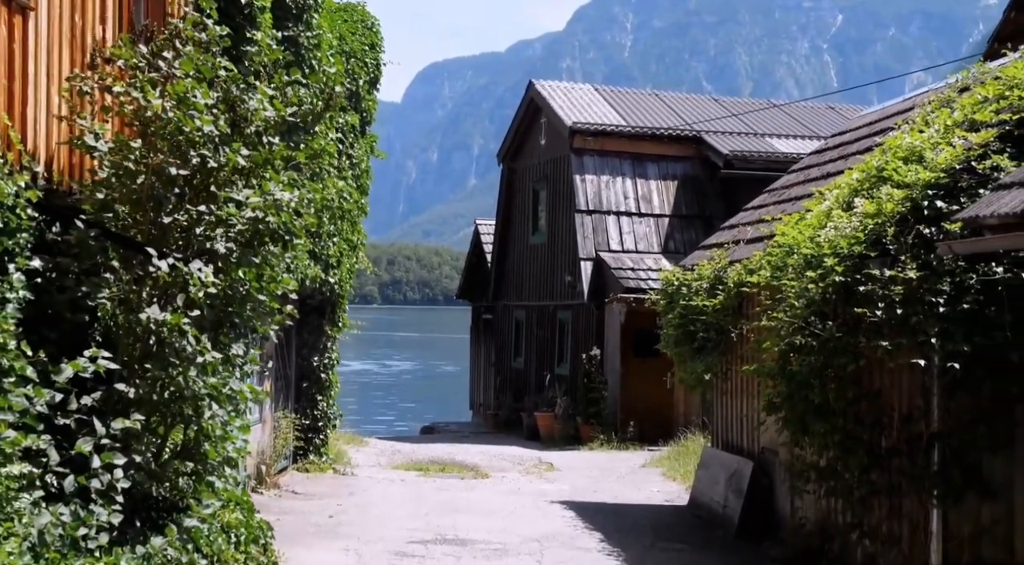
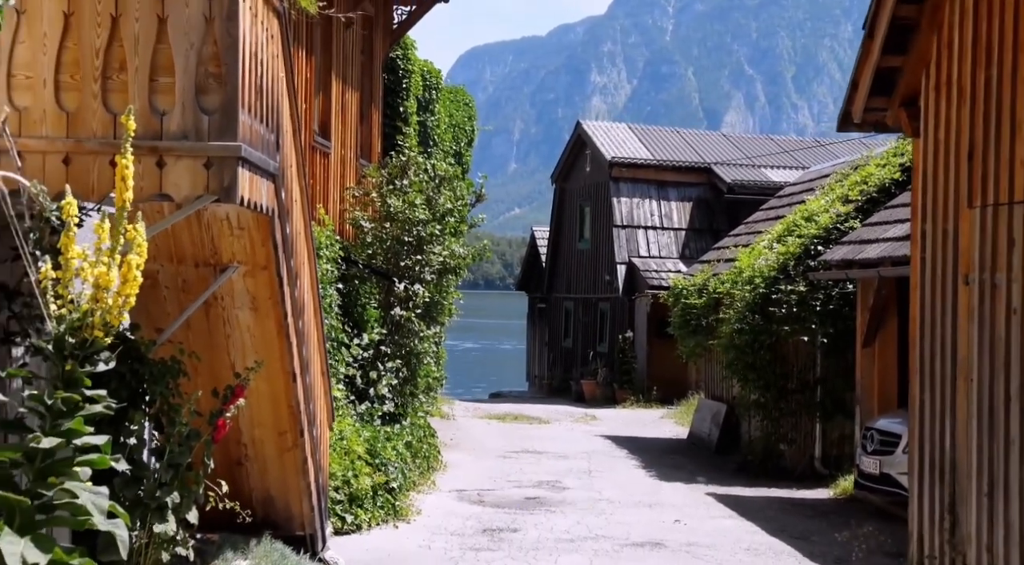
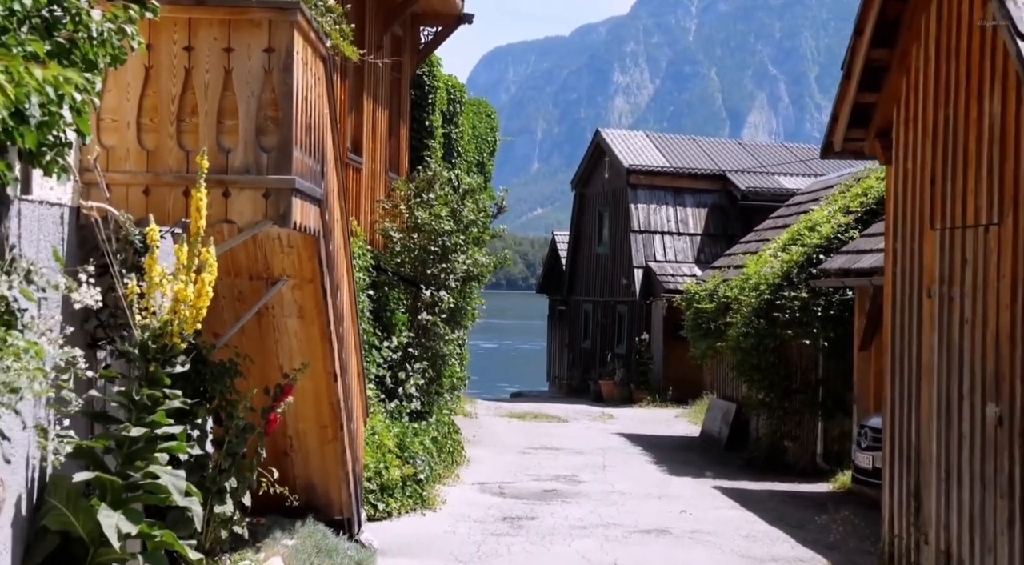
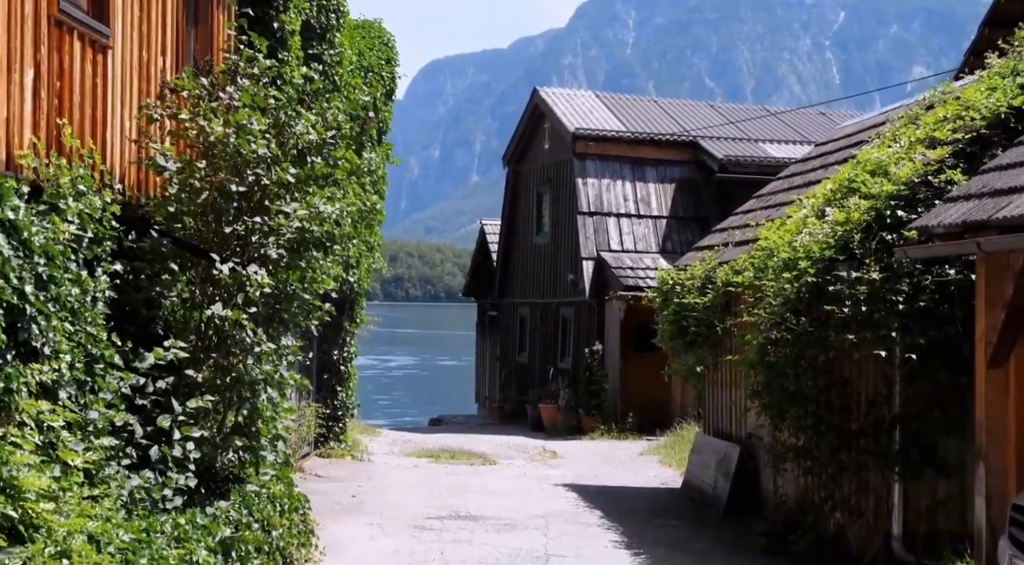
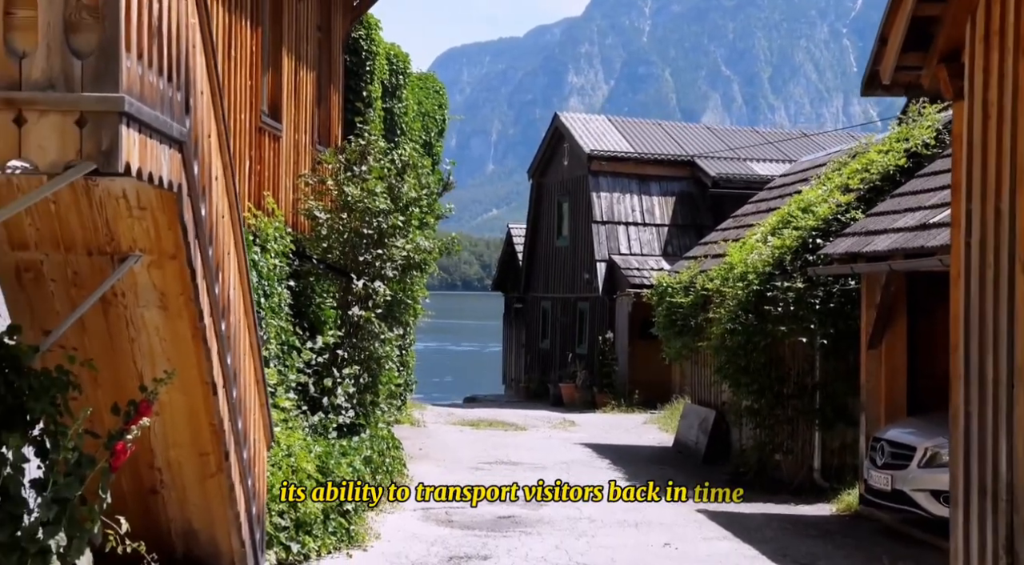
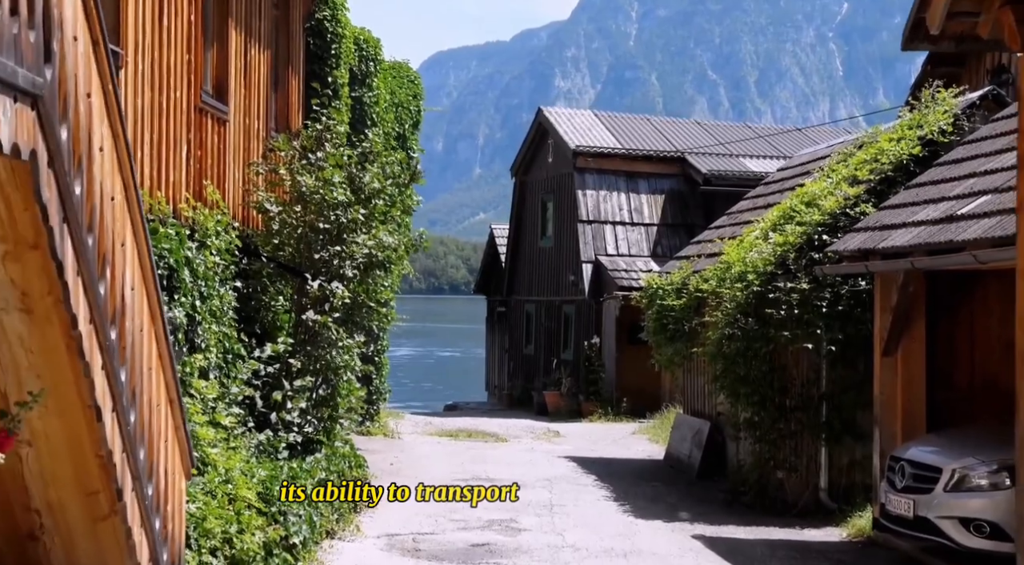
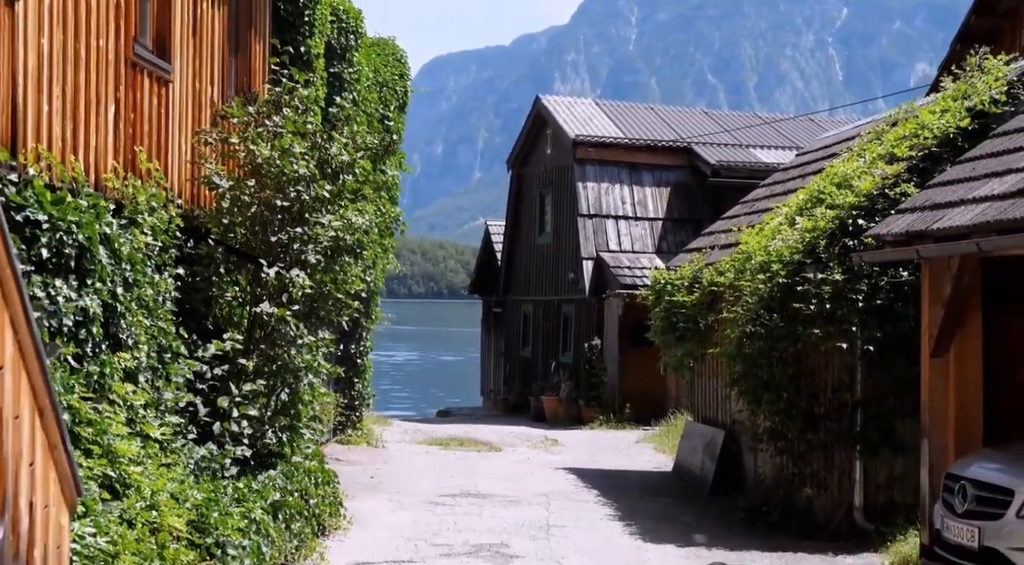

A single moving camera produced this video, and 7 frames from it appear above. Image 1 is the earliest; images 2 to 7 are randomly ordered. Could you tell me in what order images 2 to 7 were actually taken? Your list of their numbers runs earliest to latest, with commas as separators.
4, 7, 6, 5, 2, 3
